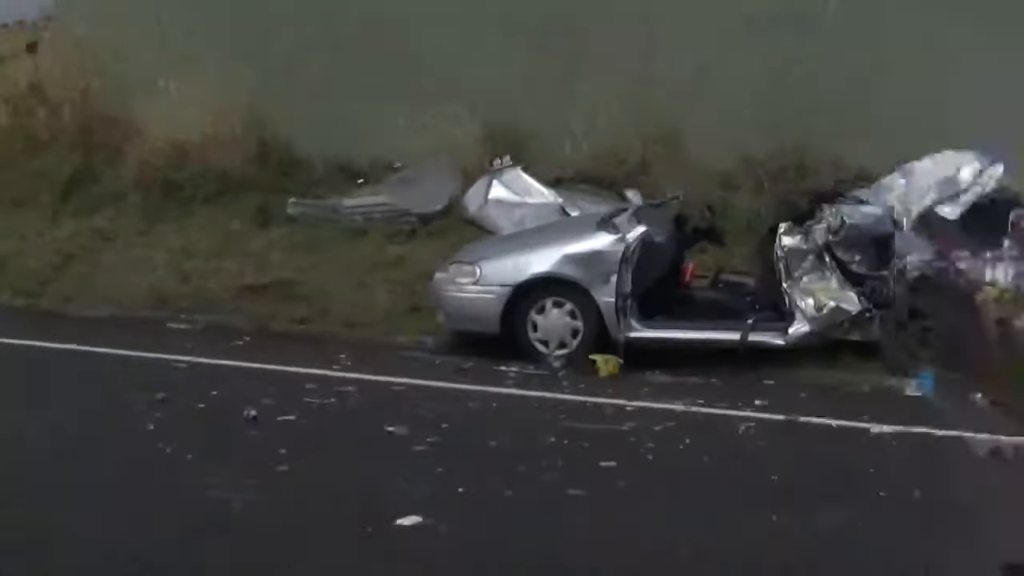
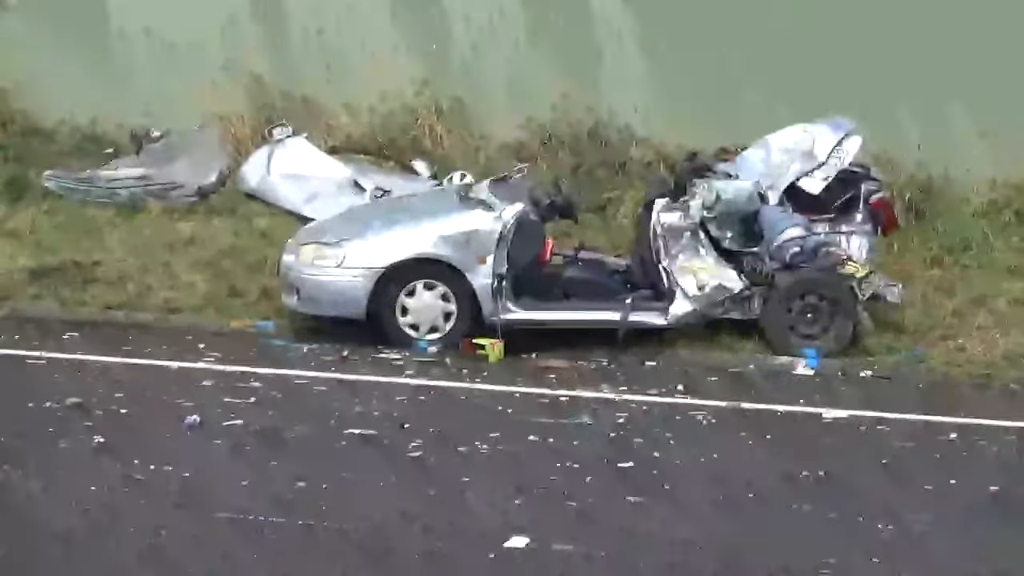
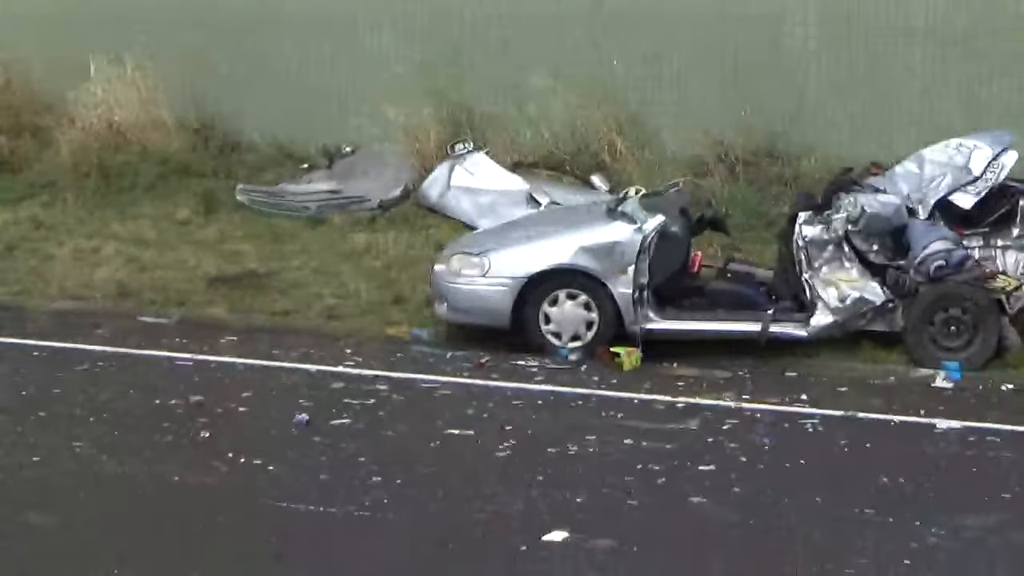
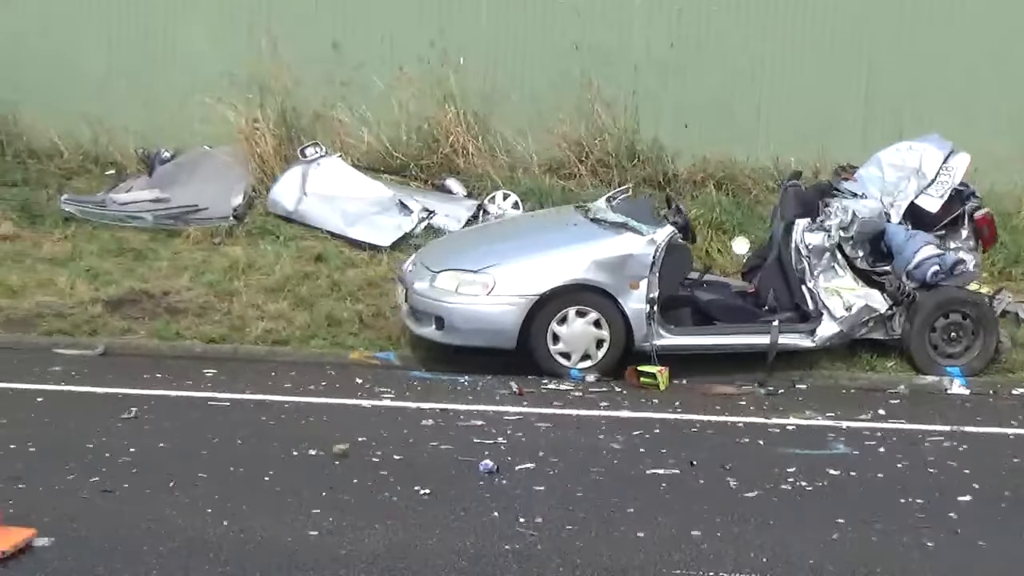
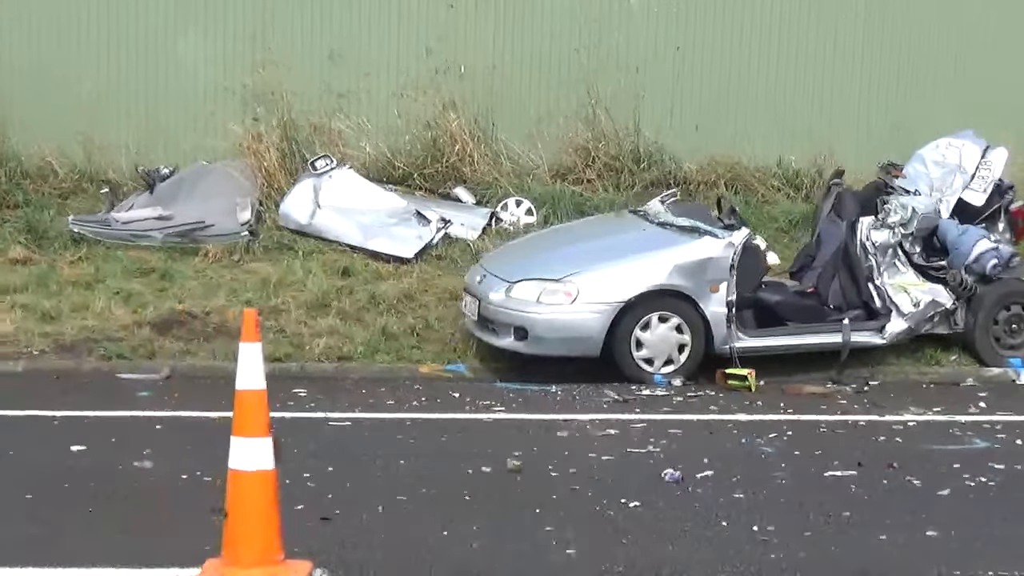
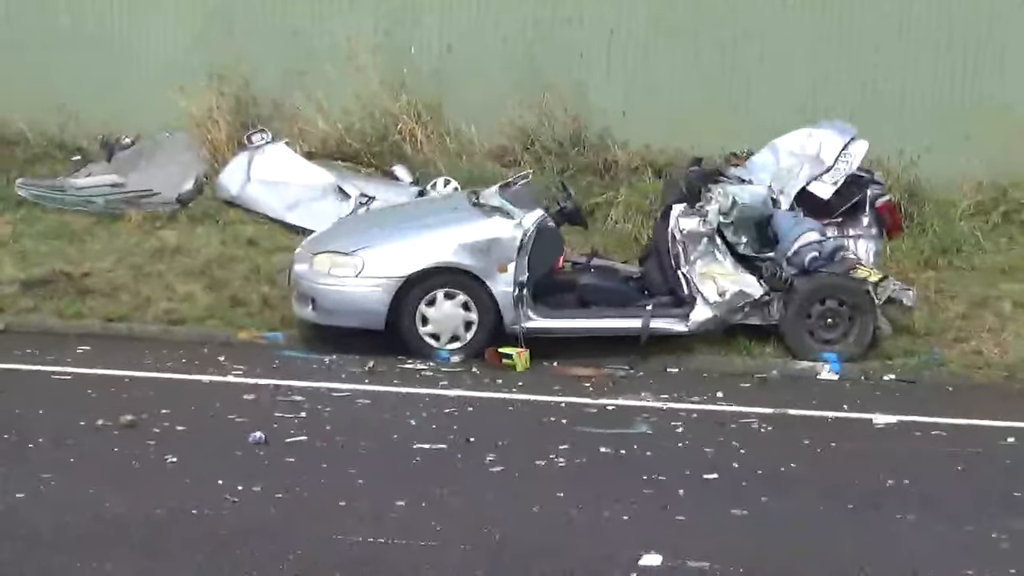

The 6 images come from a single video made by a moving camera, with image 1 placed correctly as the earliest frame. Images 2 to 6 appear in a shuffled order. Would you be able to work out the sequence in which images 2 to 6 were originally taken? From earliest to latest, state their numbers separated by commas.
3, 2, 6, 4, 5
